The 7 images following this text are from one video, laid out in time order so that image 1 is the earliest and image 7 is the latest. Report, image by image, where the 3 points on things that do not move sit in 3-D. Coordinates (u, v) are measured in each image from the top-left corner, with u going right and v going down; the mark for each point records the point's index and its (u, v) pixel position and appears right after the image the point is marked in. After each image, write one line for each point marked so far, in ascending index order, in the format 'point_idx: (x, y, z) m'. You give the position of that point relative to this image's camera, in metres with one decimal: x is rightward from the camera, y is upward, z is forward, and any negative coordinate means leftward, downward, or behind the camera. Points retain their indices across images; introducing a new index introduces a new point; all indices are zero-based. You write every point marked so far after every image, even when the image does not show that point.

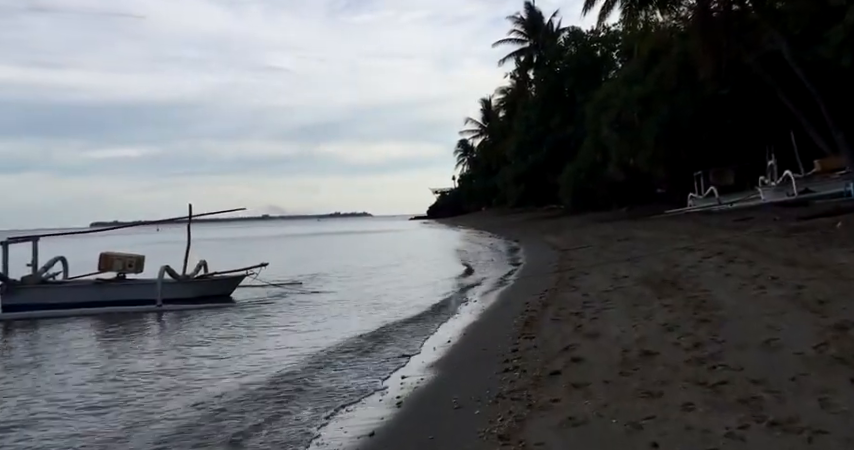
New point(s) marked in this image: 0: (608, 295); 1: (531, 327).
0: (+2.7, -1.1, +11.0) m
1: (+1.3, -1.3, +9.1) m
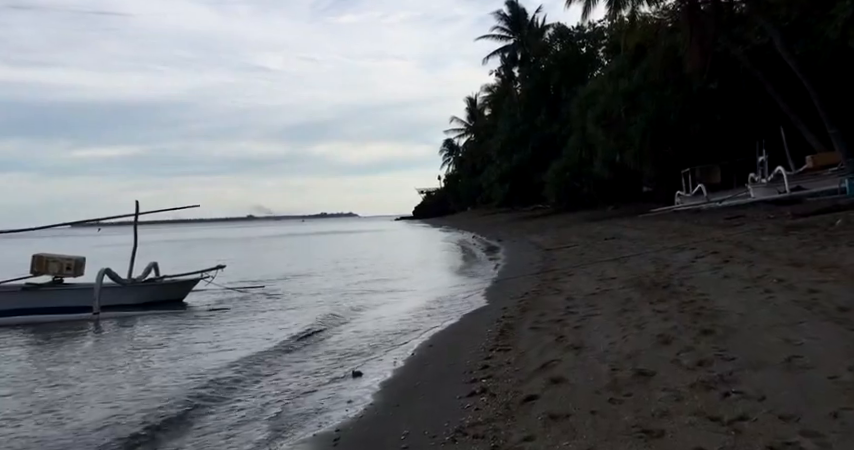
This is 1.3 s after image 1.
0: (+2.3, -1.0, +10.0) m
1: (+0.9, -1.2, +8.0) m
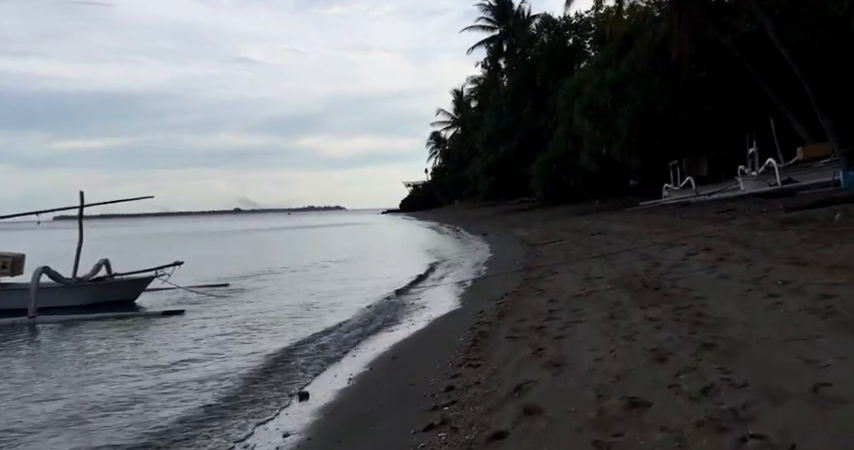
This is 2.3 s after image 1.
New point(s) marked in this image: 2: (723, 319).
0: (+1.9, -1.0, +9.1) m
1: (+0.5, -1.2, +7.1) m
2: (+2.5, -0.8, +6.2) m
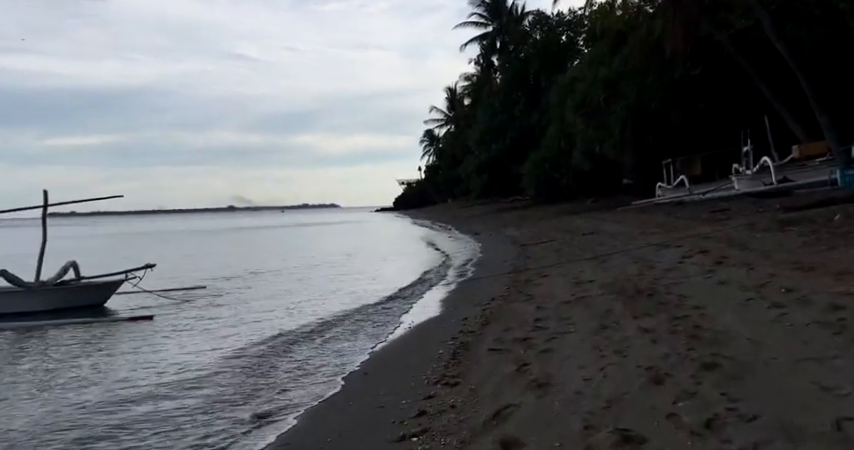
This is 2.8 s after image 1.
0: (+1.6, -1.0, +8.5) m
1: (+0.3, -1.2, +6.6) m
2: (+2.3, -0.8, +5.7) m
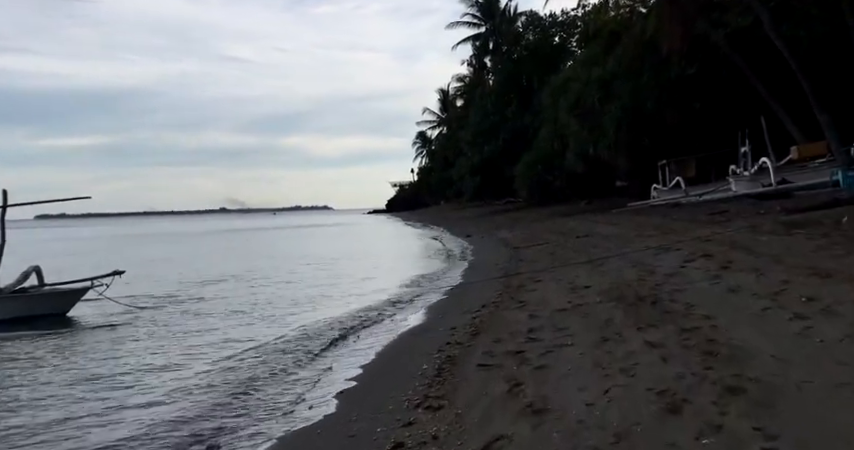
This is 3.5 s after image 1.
0: (+1.5, -1.0, +7.8) m
1: (+0.2, -1.2, +5.9) m
2: (+2.2, -0.9, +5.0) m
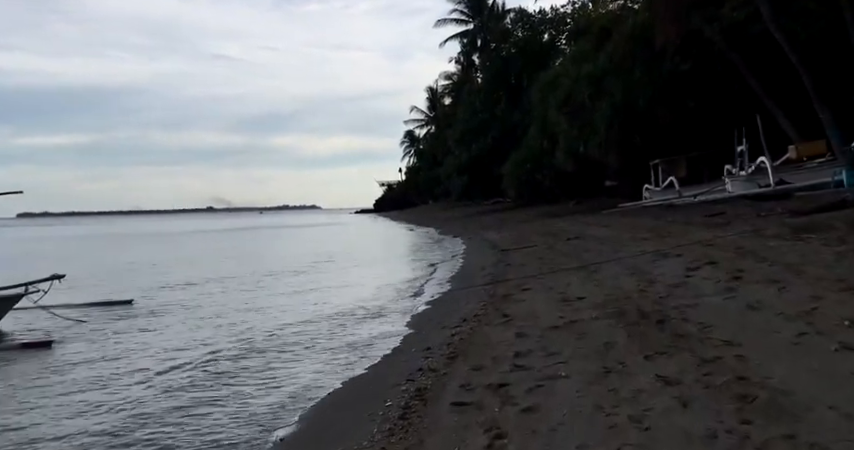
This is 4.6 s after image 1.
0: (+1.2, -1.1, +6.7) m
1: (-0.1, -1.3, +4.7) m
2: (+1.9, -0.9, +3.9) m
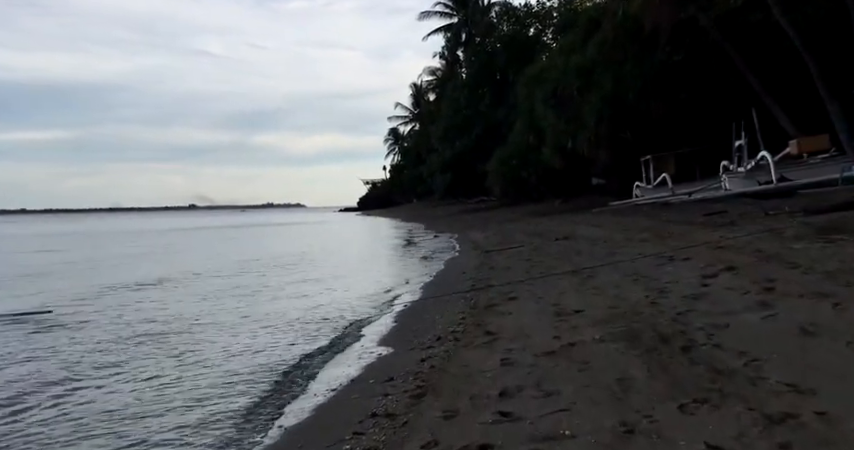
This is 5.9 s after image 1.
0: (+0.9, -1.1, +5.2) m
1: (-0.4, -1.3, +3.2) m
2: (+1.7, -0.9, +2.4) m
